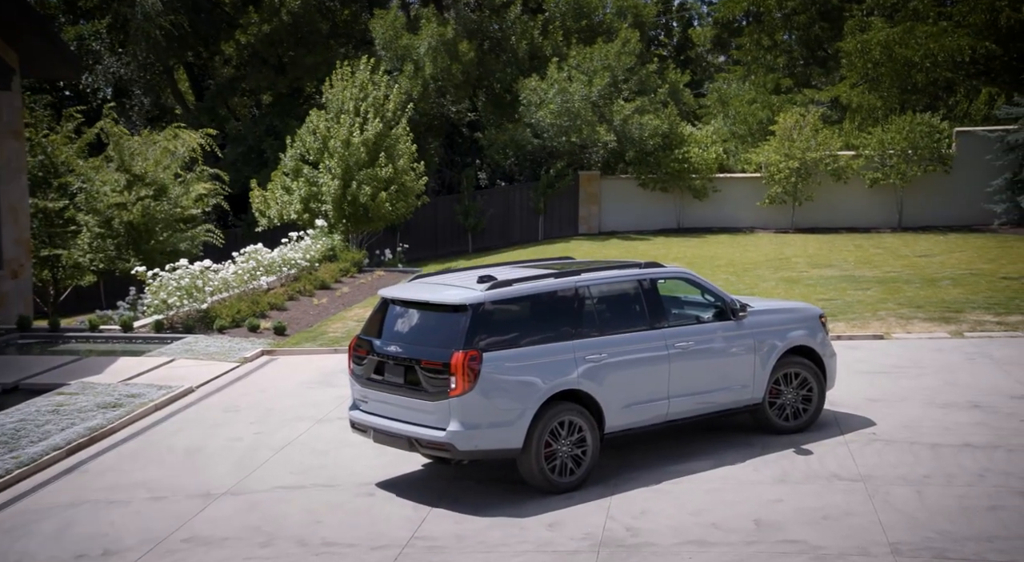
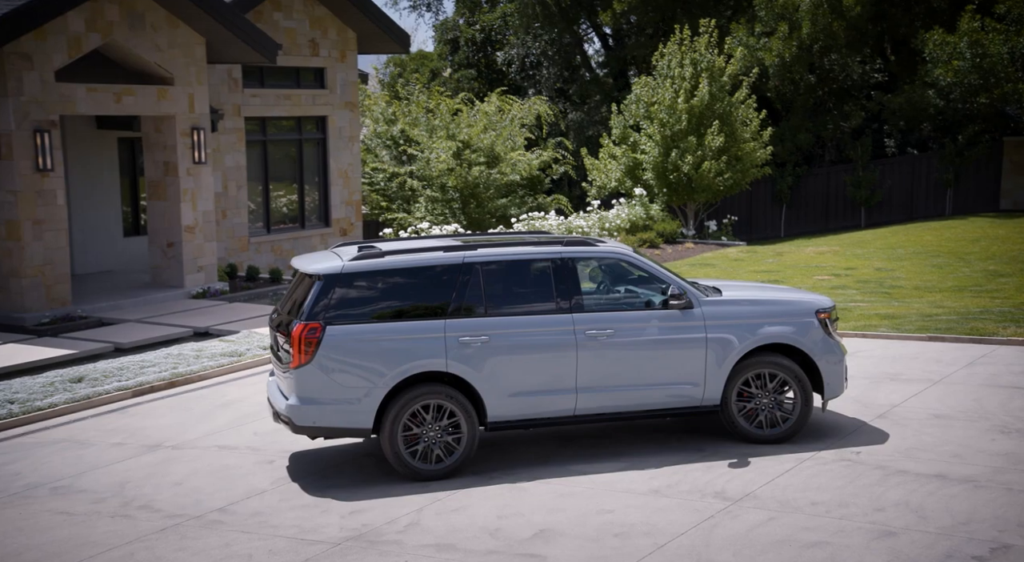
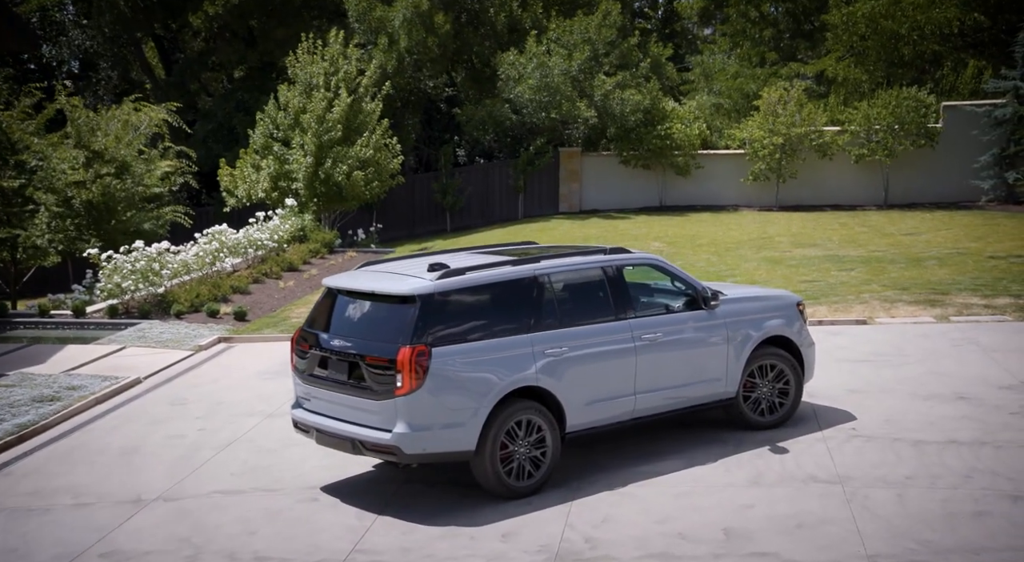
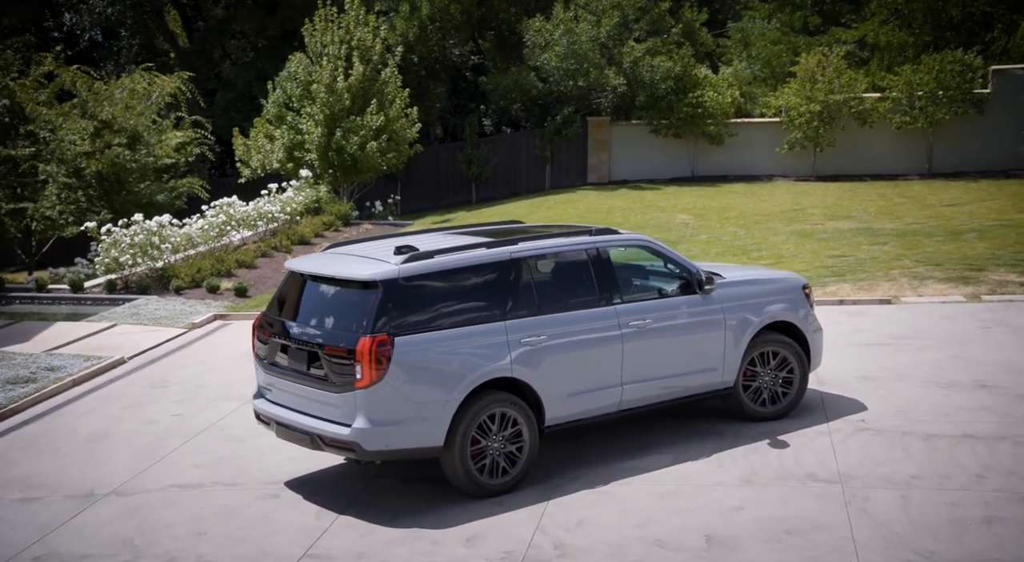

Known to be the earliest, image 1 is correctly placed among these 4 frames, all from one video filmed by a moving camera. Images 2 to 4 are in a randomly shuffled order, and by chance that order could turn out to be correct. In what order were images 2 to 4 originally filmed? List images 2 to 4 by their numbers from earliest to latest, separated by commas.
3, 4, 2
